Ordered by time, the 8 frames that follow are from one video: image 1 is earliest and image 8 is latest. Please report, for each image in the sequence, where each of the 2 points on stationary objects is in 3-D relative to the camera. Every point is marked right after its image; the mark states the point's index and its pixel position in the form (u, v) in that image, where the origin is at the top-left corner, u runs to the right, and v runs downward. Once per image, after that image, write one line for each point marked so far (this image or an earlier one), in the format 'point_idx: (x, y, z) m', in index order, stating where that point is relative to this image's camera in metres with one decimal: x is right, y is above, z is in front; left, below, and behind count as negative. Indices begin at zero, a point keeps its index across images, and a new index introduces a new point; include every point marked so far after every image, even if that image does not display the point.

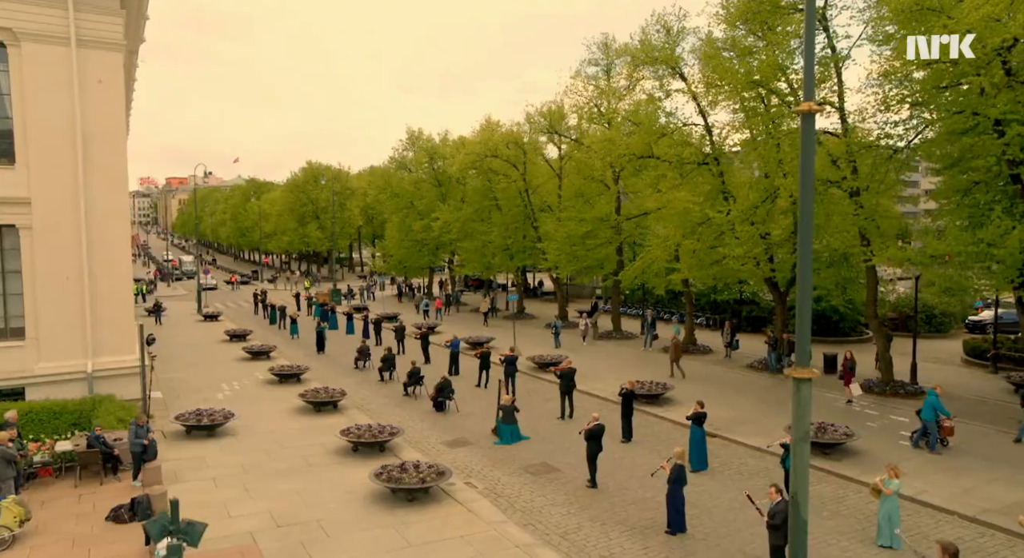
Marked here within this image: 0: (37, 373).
0: (-10.8, -2.2, +17.6) m
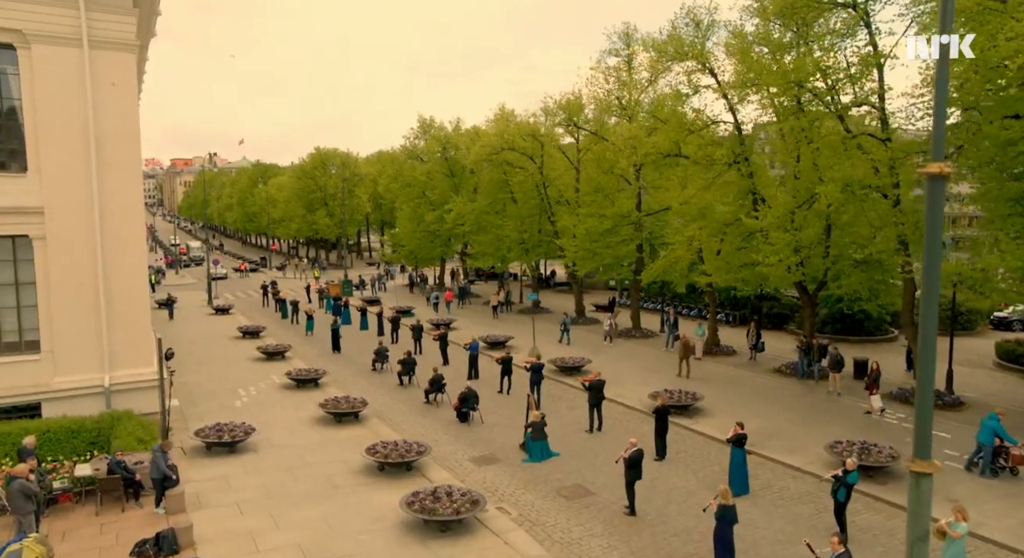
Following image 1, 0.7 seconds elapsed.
0: (-10.1, -2.4, +17.1) m
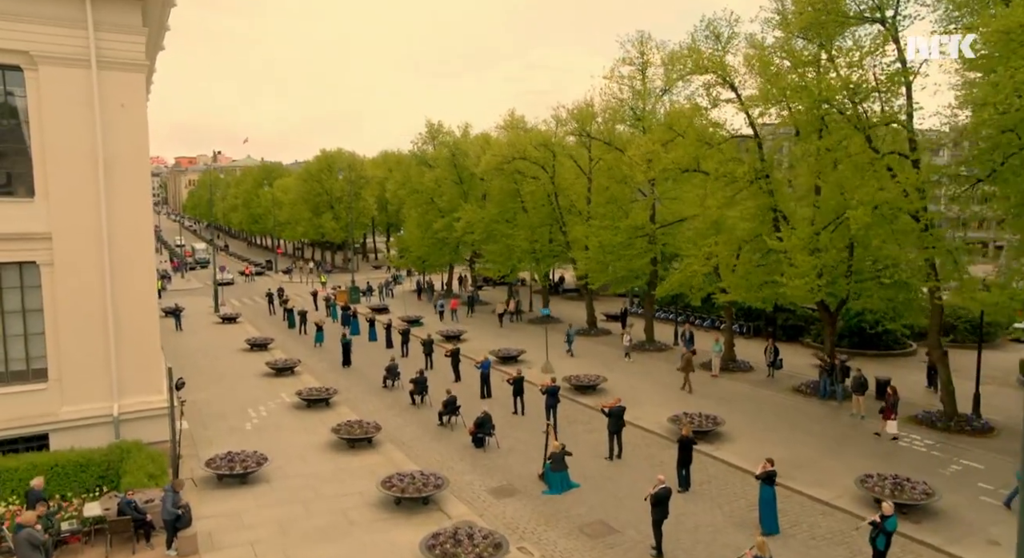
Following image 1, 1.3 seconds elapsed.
0: (-9.7, -3.0, +16.6) m
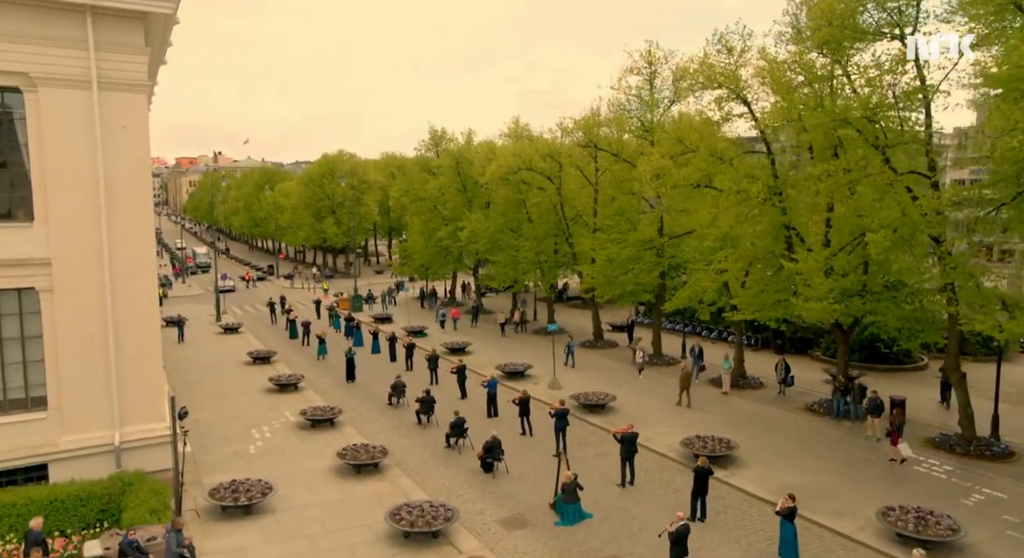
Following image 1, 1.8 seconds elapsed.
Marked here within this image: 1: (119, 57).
0: (-9.5, -3.5, +16.2) m
1: (-8.2, +4.7, +16.2) m
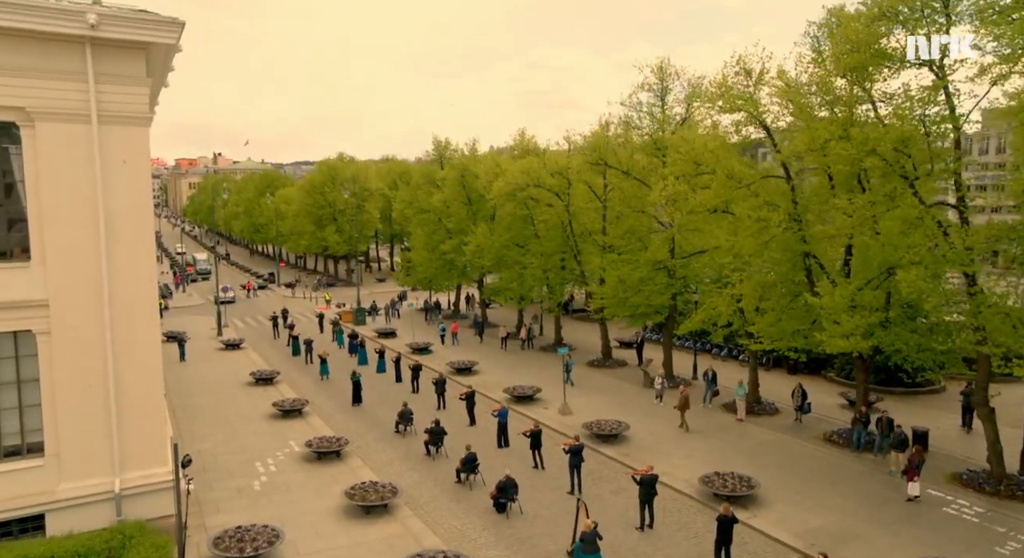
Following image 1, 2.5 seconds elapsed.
0: (-9.1, -4.4, +15.5) m
1: (-7.9, +3.8, +15.5) m
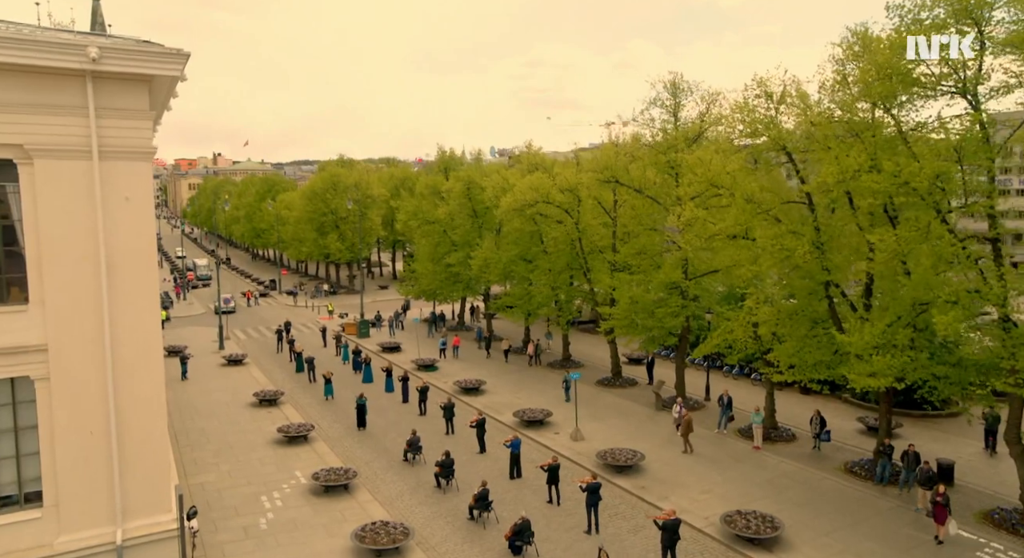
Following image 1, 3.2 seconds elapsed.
0: (-8.7, -5.2, +14.8) m
1: (-7.5, +3.0, +14.8) m
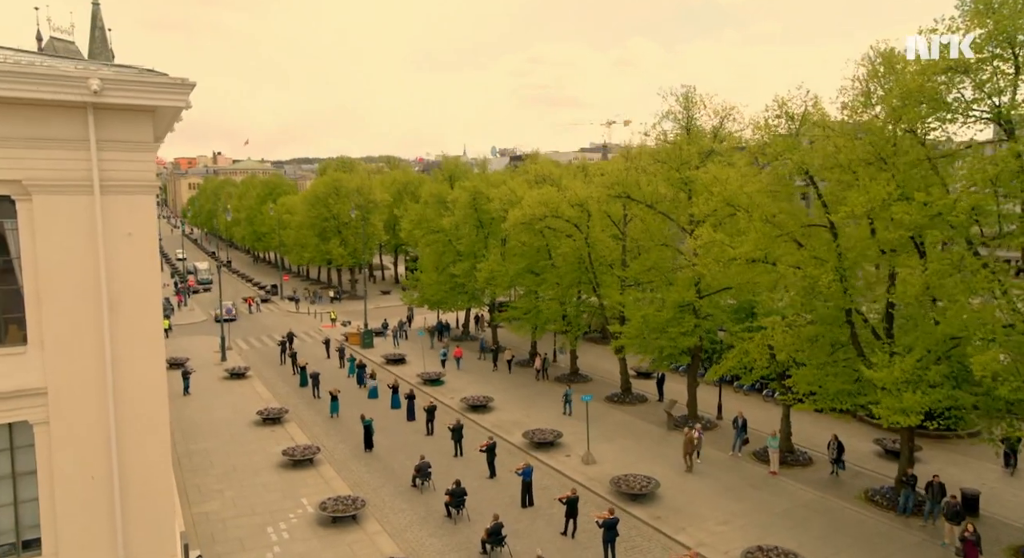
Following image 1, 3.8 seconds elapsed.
0: (-8.4, -5.9, +14.2) m
1: (-7.1, +2.3, +14.2) m
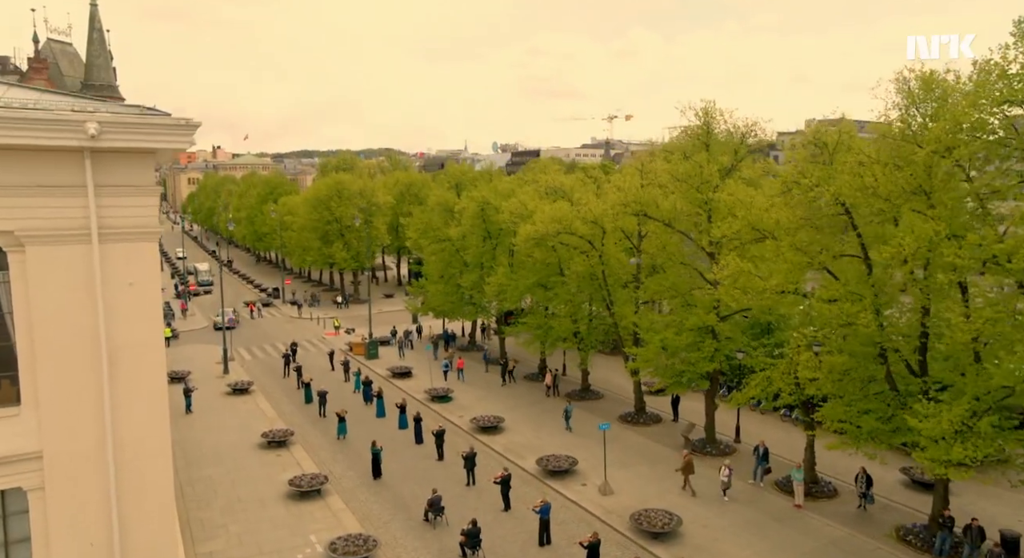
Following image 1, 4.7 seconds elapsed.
0: (-7.9, -6.8, +13.3) m
1: (-6.6, +1.4, +13.2) m
